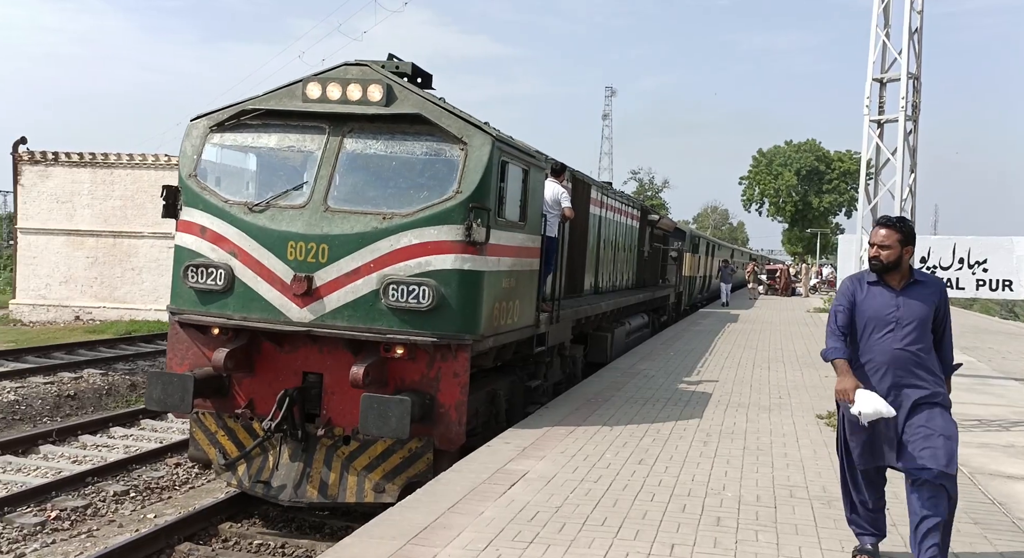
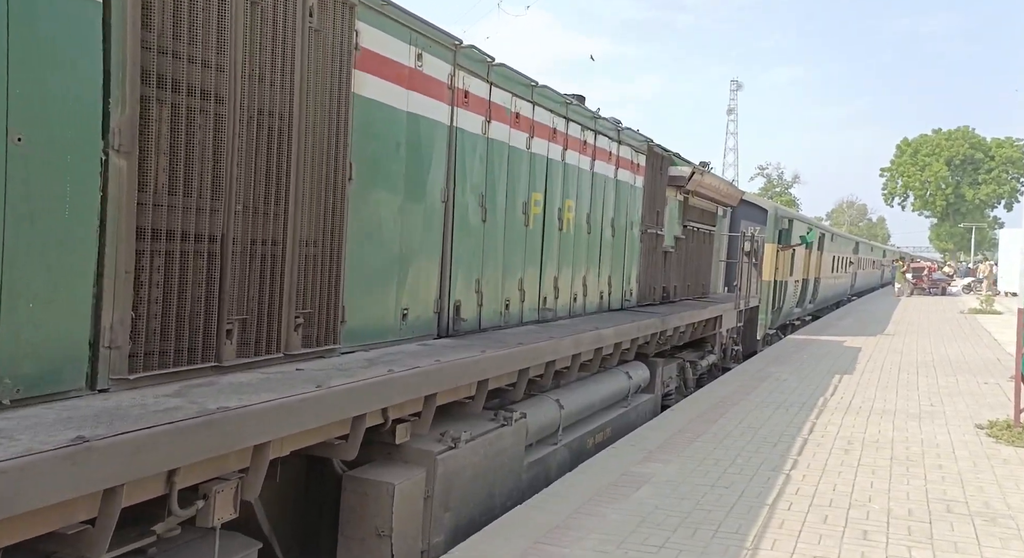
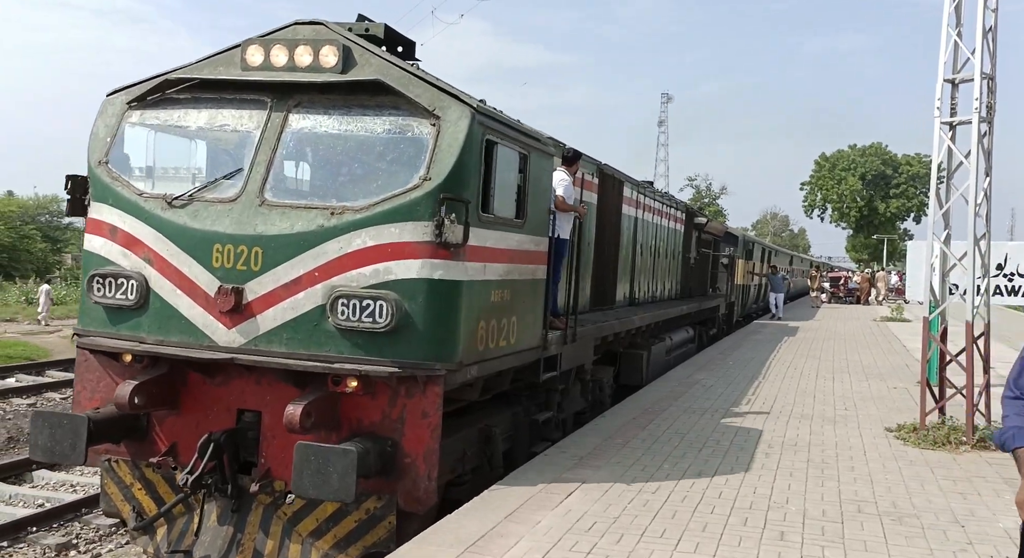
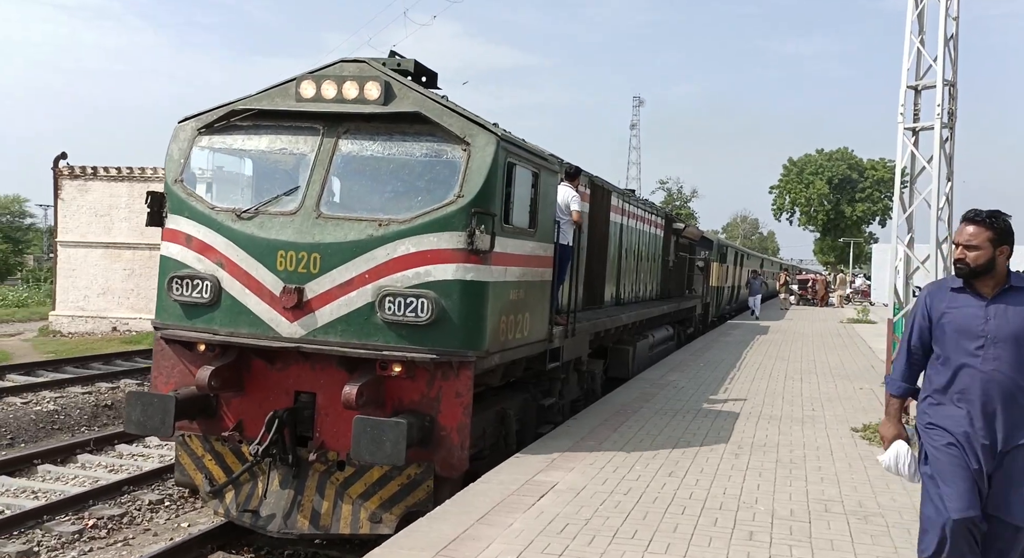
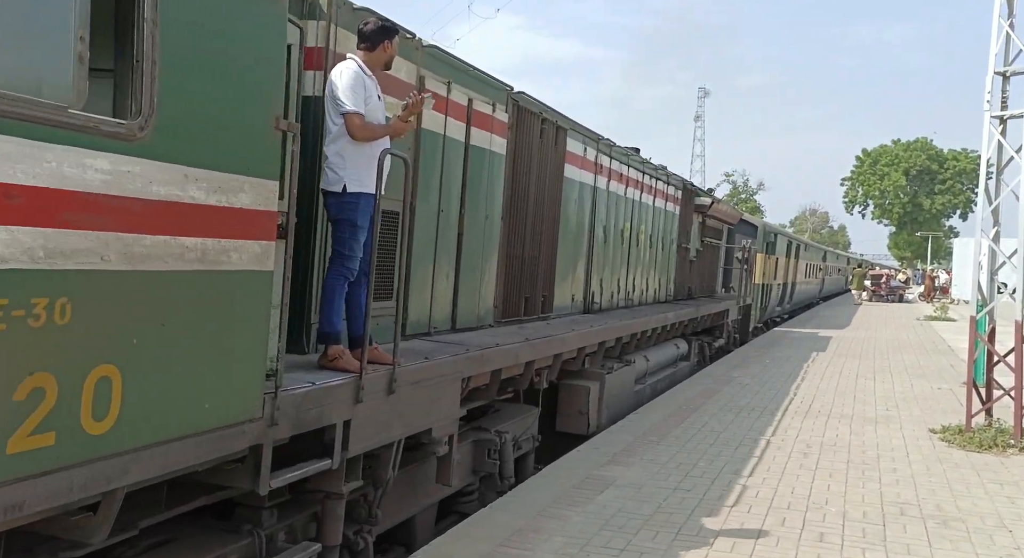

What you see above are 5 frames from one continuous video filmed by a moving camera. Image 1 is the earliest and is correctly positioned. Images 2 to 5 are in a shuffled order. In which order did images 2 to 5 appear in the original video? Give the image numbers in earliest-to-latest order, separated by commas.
4, 3, 5, 2
